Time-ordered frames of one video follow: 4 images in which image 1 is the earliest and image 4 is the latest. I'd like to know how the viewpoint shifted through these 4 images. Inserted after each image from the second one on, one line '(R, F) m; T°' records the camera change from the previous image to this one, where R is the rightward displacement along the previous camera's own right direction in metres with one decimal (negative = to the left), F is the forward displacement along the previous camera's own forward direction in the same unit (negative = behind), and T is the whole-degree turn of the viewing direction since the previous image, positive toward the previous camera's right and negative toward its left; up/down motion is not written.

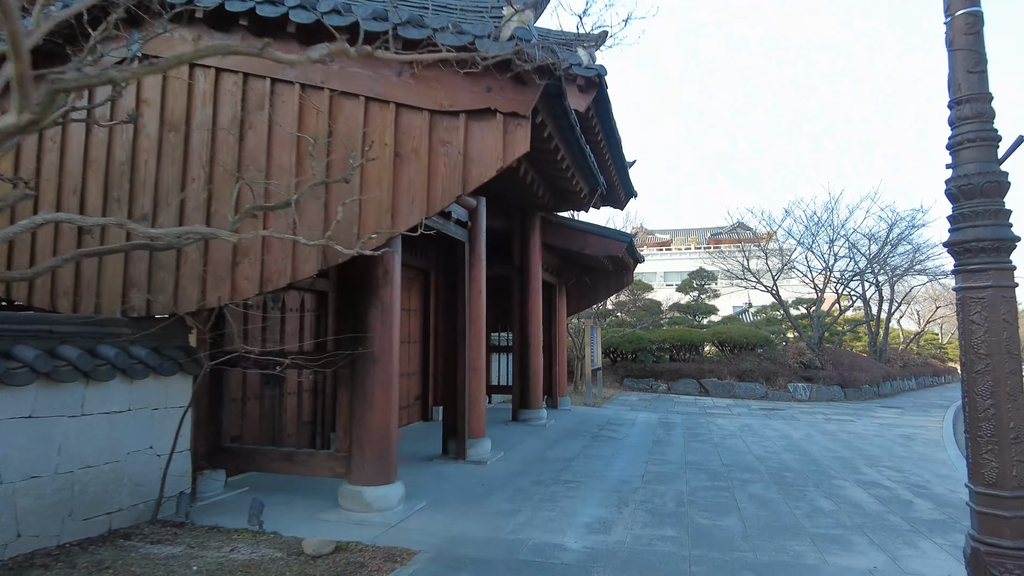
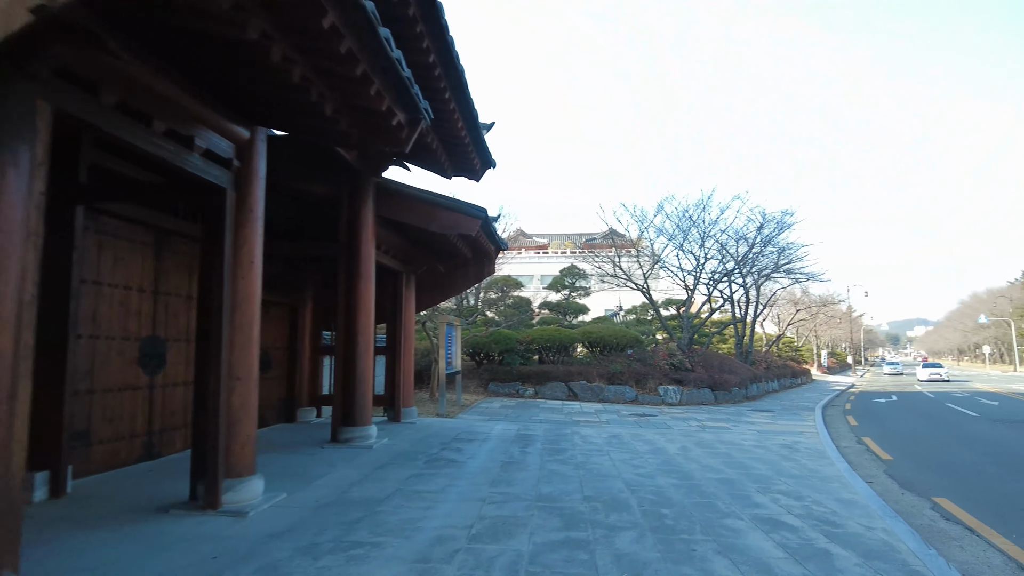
(+0.8, +2.0) m; +10°
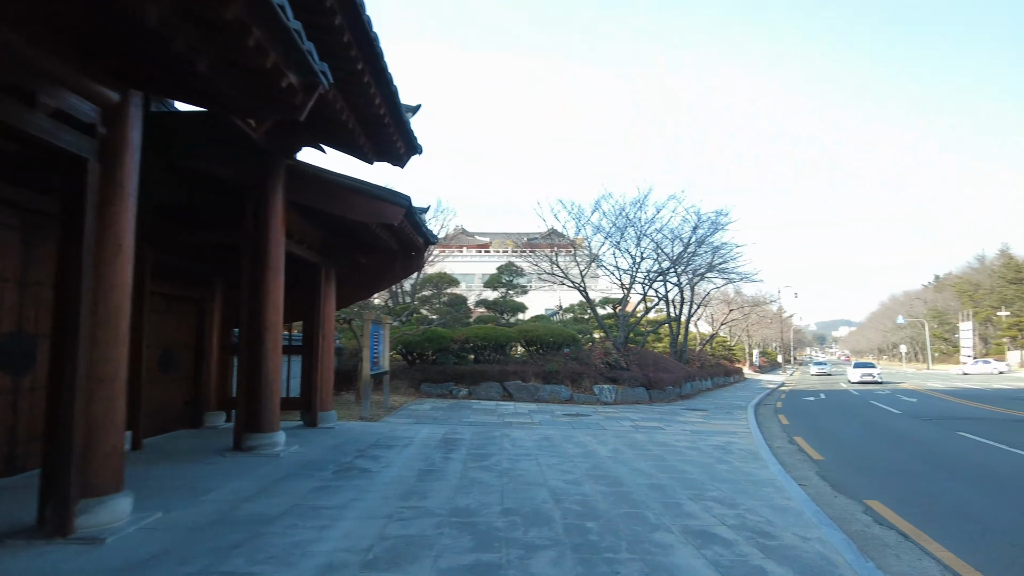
(+0.2, +0.5) m; +5°
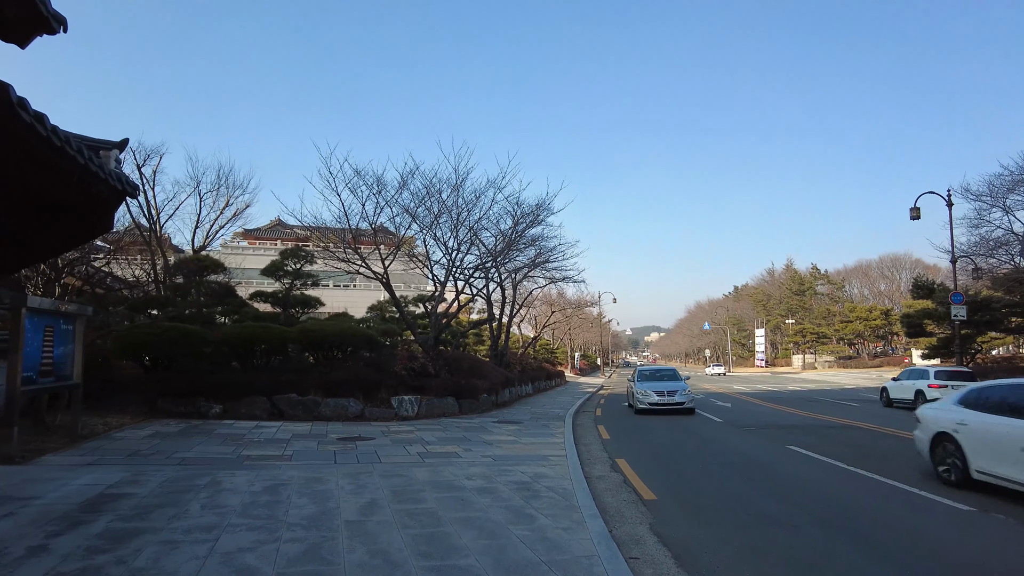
(+1.1, +2.7) m; +15°
